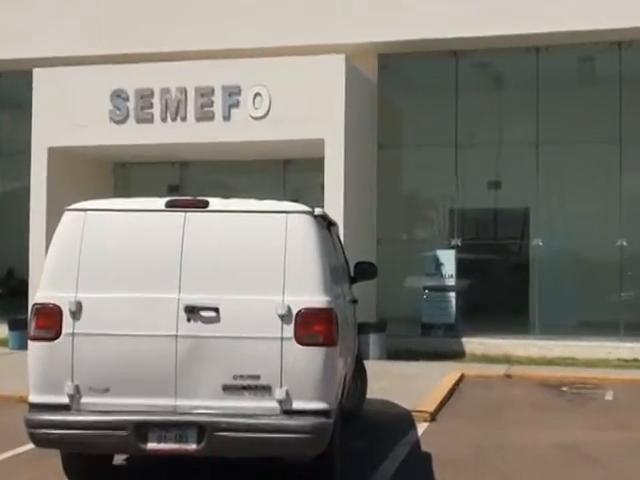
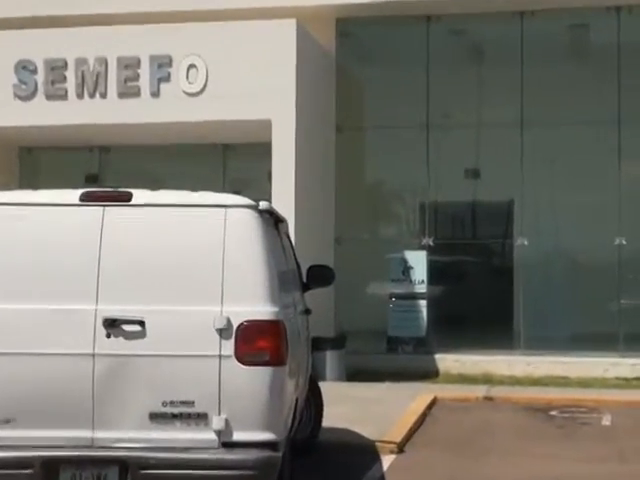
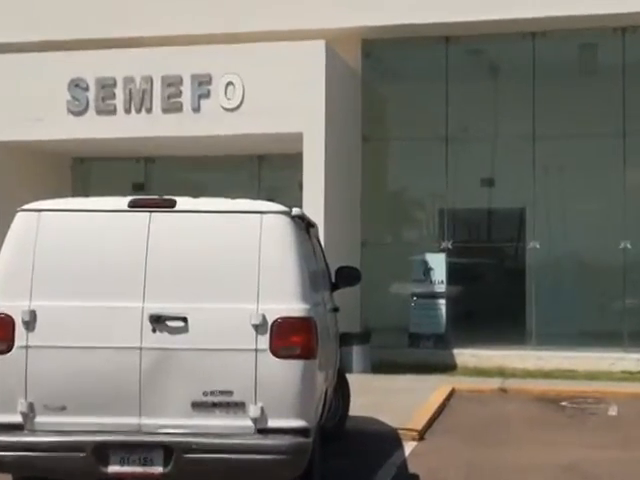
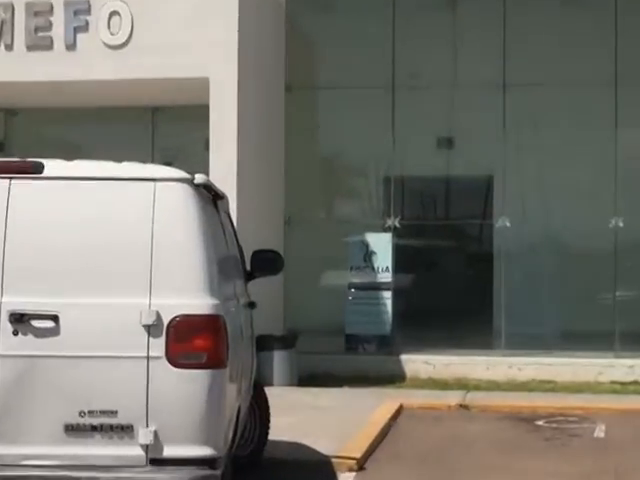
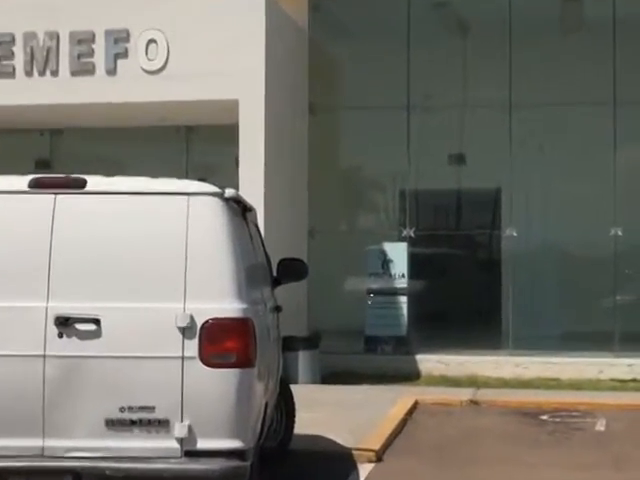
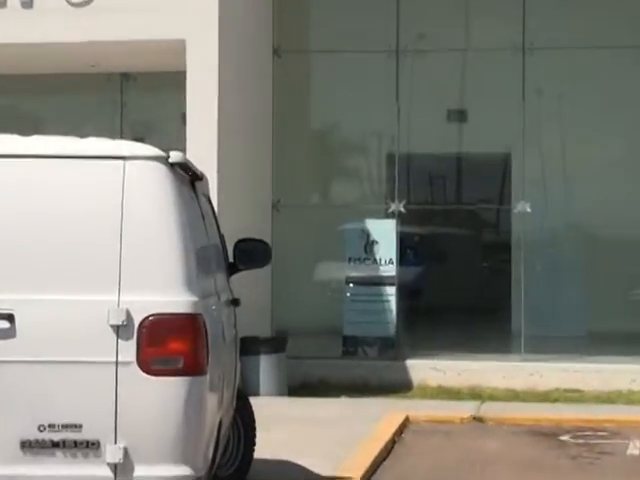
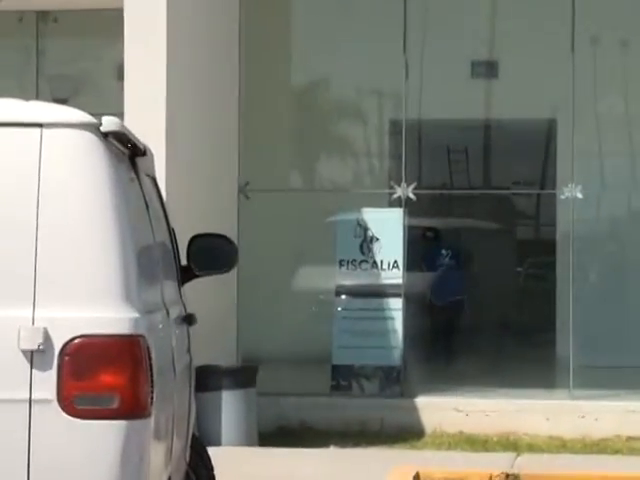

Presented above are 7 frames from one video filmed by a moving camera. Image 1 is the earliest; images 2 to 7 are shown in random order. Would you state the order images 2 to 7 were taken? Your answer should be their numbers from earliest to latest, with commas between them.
3, 2, 5, 4, 6, 7
